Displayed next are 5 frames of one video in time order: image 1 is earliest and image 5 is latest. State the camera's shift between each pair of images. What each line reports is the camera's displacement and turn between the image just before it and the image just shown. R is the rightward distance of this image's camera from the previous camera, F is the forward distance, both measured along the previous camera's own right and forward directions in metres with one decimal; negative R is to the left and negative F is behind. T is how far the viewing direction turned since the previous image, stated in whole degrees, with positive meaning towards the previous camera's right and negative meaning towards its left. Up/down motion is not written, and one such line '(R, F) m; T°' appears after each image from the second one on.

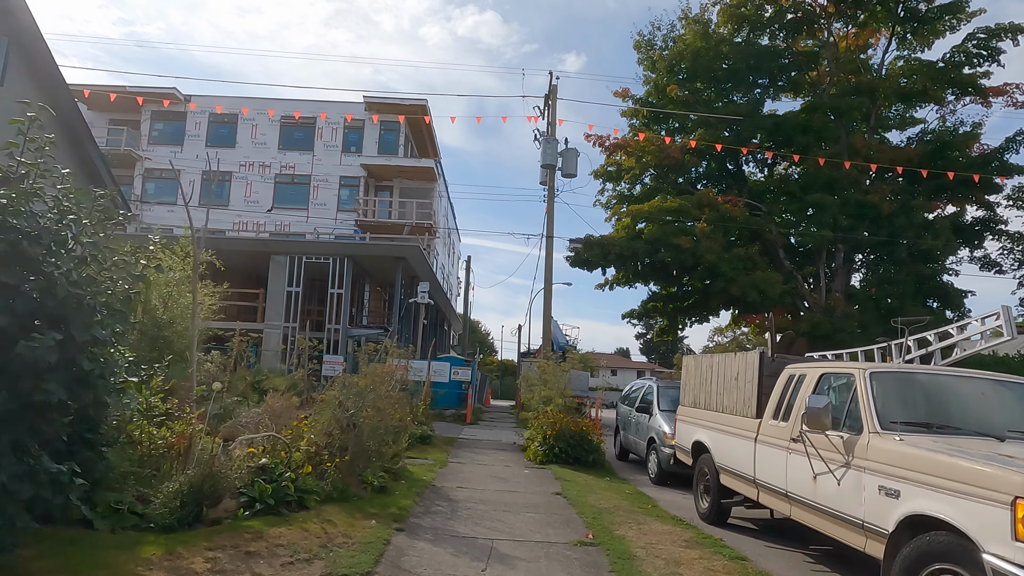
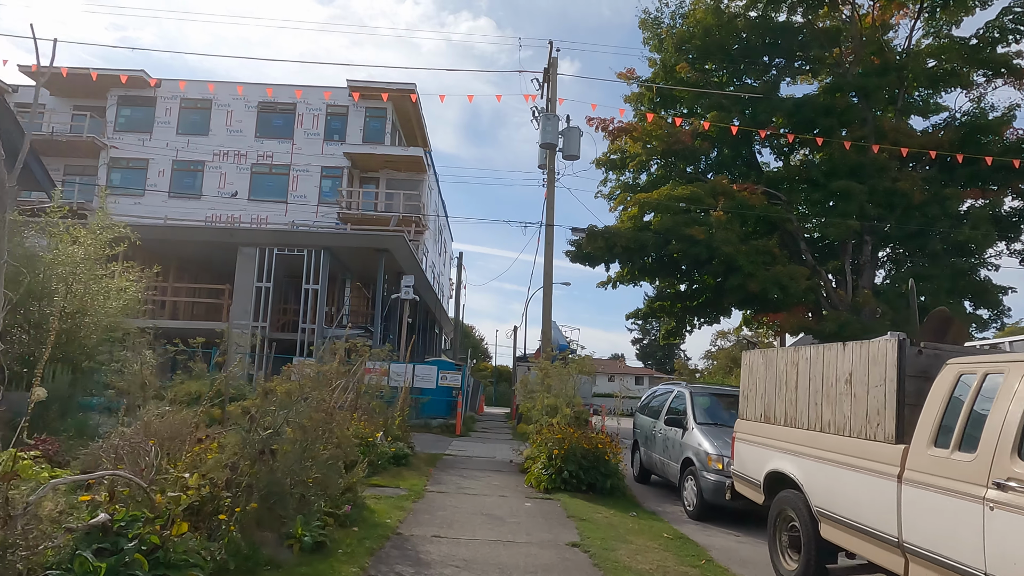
(0.0, +2.0) m; 0°
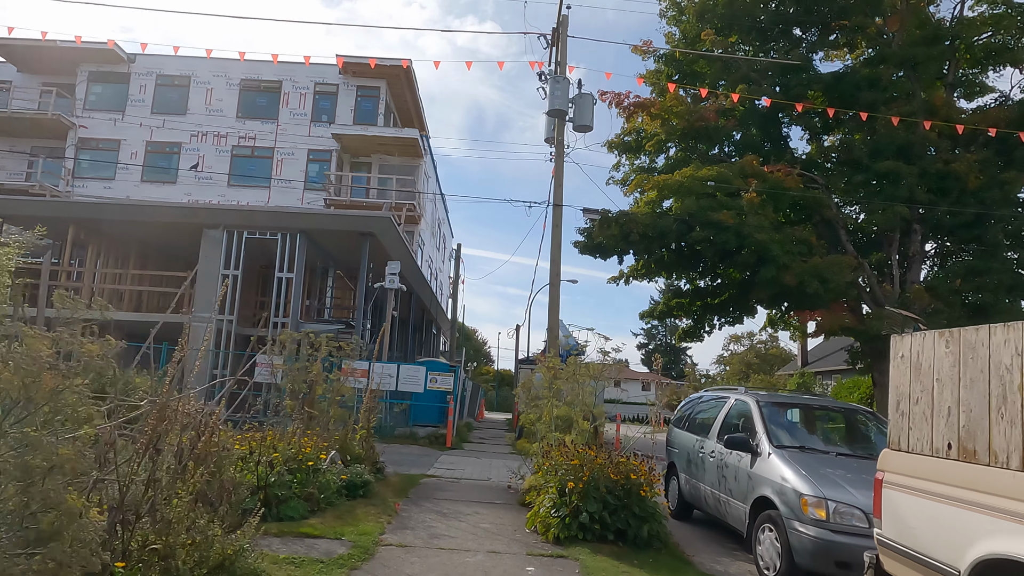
(0.0, +2.2) m; 0°
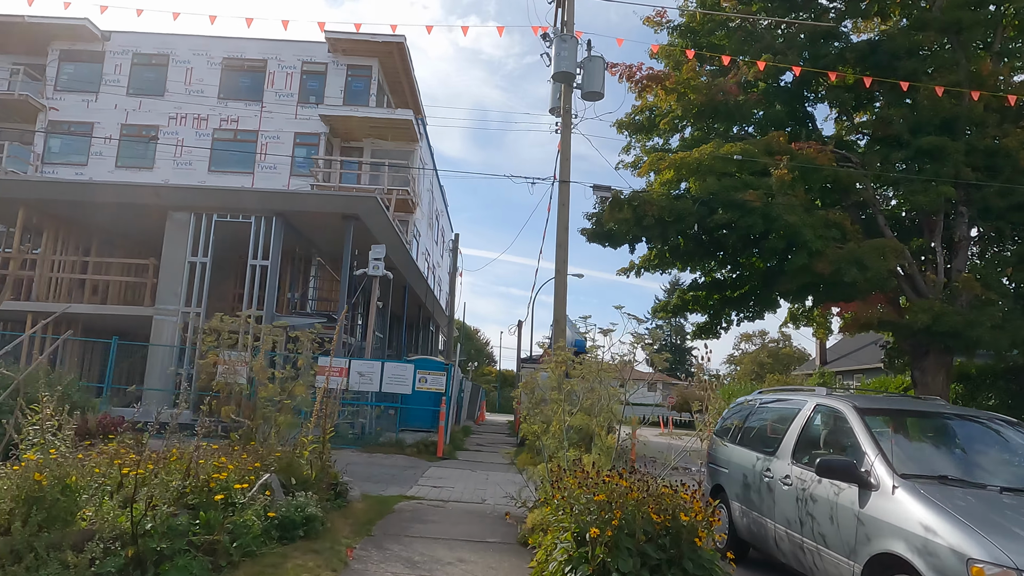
(0.0, +1.7) m; 0°
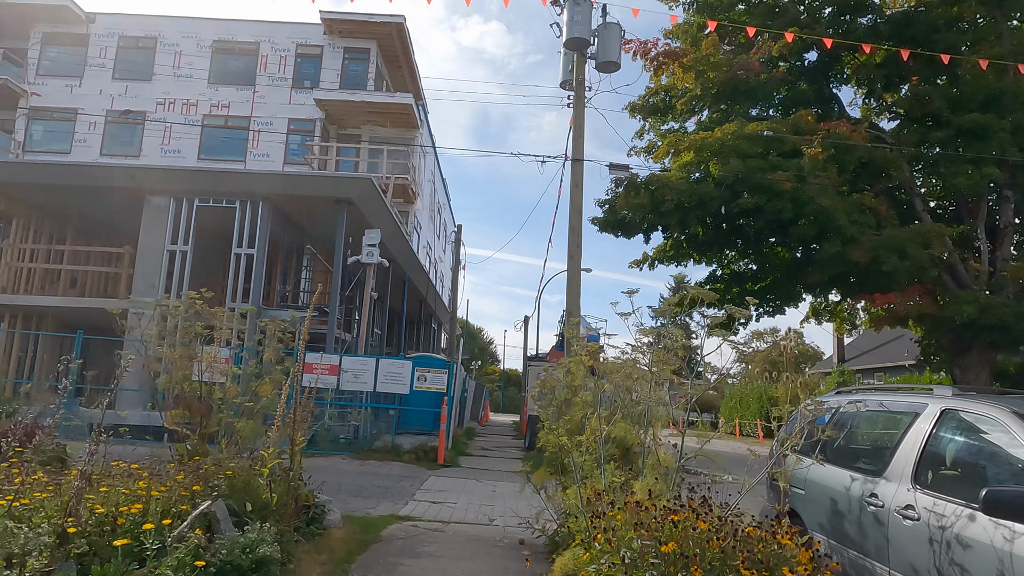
(-0.1, +1.1) m; 0°
